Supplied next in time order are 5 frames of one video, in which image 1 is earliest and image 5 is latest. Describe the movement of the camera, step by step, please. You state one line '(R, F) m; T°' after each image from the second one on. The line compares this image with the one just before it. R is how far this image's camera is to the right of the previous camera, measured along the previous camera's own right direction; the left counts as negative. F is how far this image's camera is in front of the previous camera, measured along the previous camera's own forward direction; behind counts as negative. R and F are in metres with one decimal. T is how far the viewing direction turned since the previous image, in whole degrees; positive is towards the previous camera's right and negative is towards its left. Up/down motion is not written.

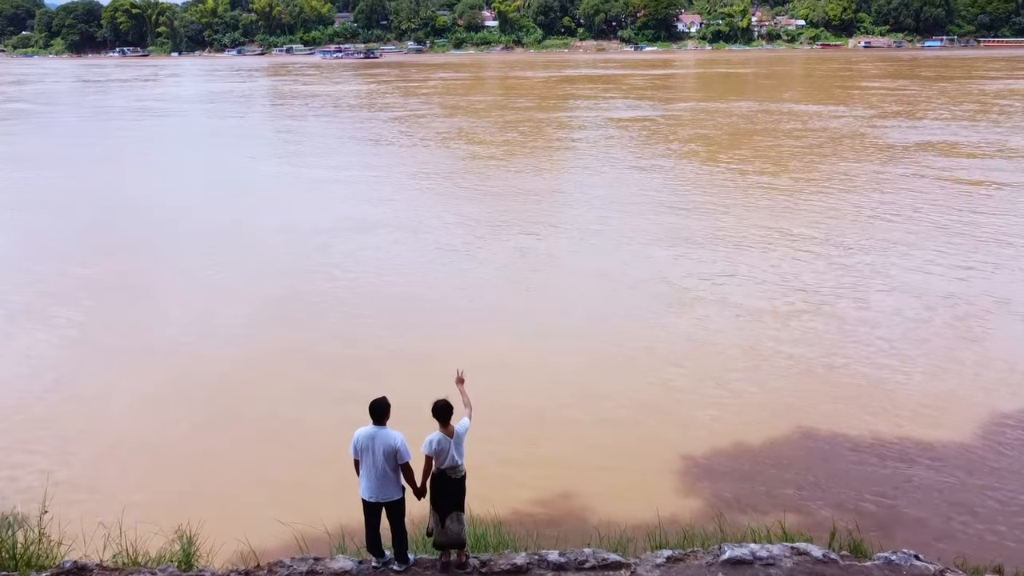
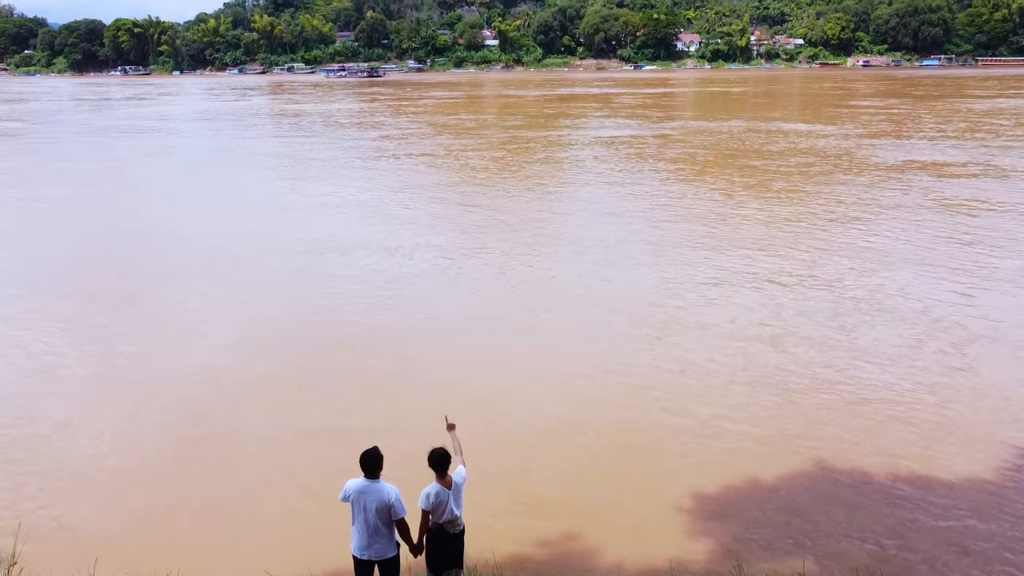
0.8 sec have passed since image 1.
(0.0, +0.2) m; 0°
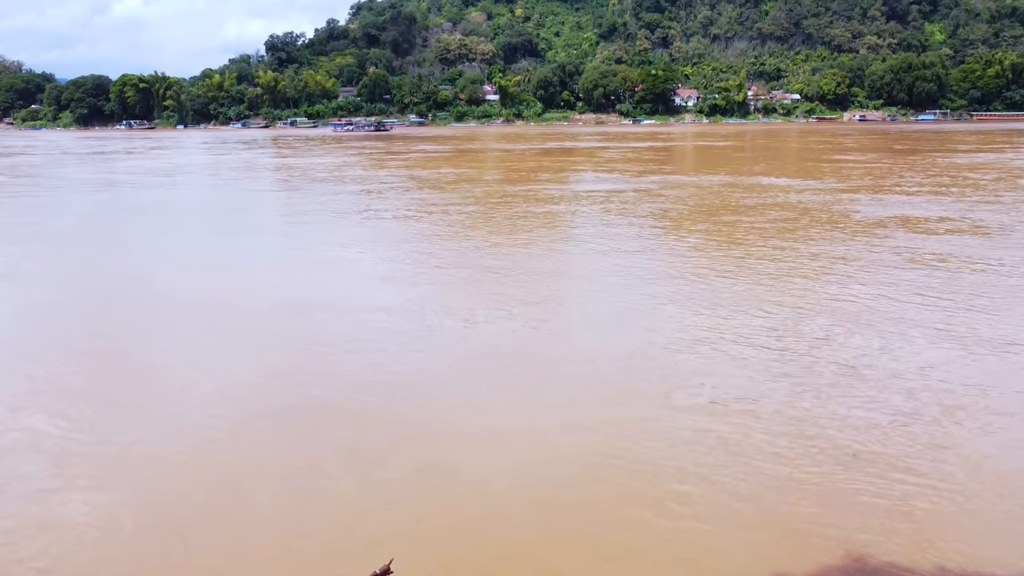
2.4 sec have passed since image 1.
(+0.4, +0.3) m; 0°
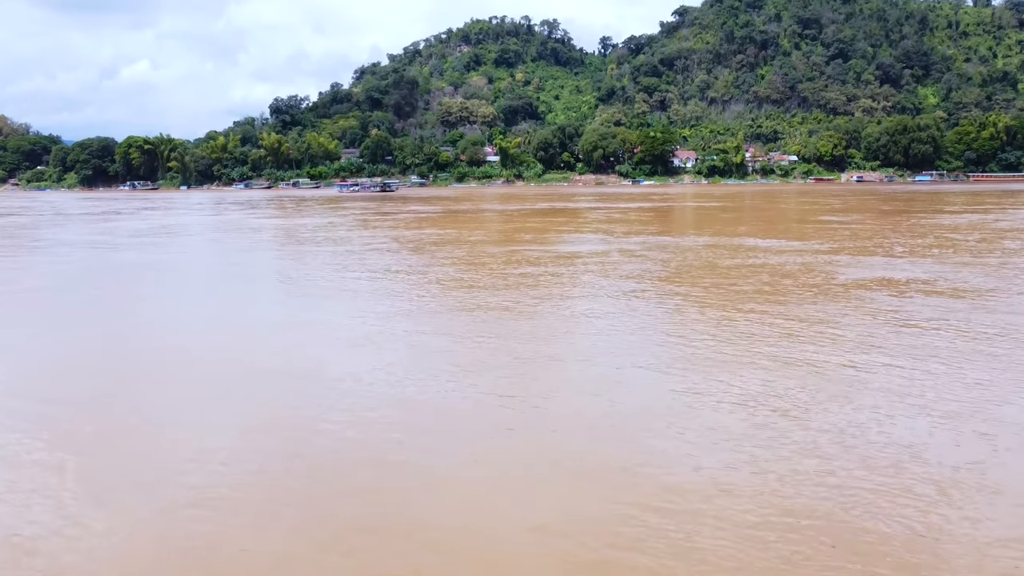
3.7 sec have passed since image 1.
(+0.4, +0.3) m; 0°
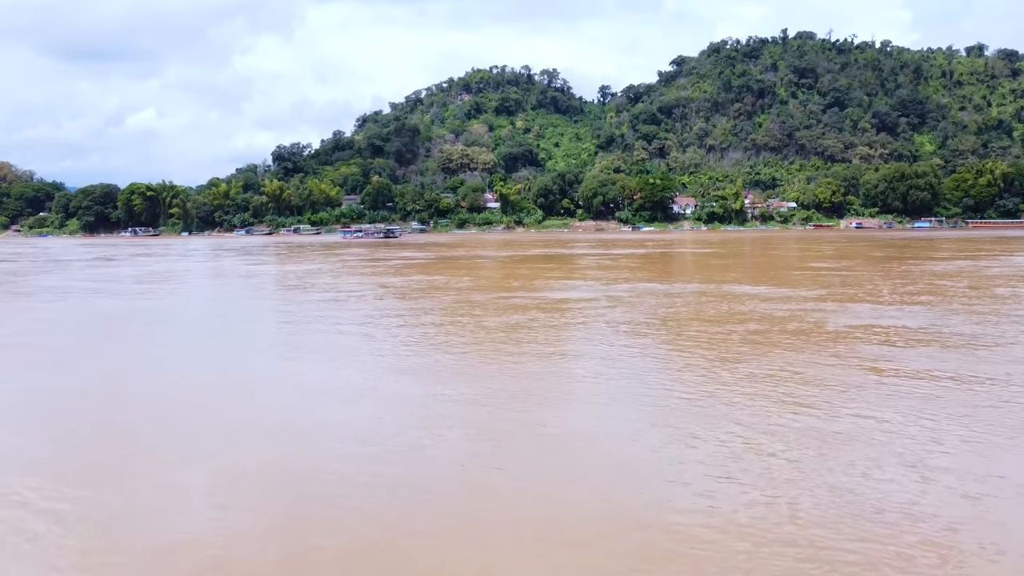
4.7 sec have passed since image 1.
(+0.3, +0.2) m; 0°
